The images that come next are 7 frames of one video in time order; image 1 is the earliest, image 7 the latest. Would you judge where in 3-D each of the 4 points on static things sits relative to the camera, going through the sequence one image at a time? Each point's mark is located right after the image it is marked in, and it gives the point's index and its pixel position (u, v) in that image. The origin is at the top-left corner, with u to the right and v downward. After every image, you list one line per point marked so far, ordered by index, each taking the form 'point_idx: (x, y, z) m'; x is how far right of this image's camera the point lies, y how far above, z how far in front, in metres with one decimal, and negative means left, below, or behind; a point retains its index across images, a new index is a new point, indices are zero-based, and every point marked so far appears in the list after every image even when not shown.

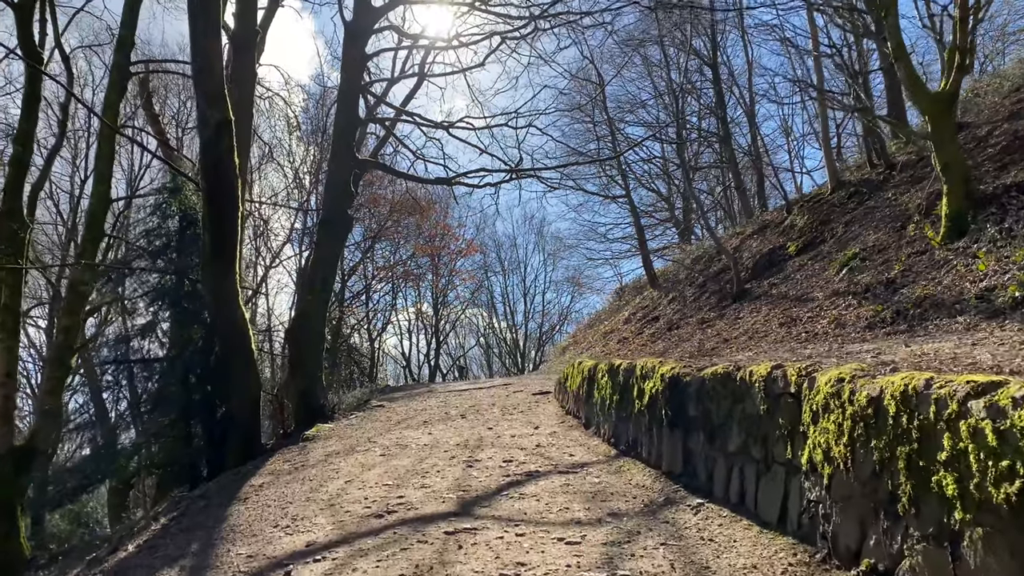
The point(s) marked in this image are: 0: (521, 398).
0: (+0.1, -1.4, +10.5) m
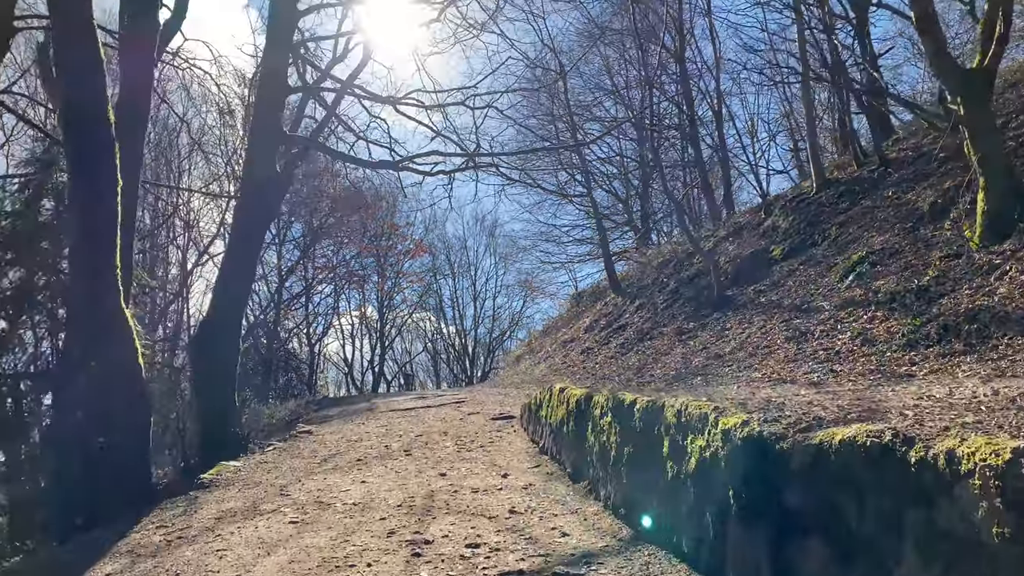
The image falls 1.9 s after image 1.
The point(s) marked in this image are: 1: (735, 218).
0: (-0.4, -1.5, +8.7) m
1: (+5.2, +1.6, +19.0) m
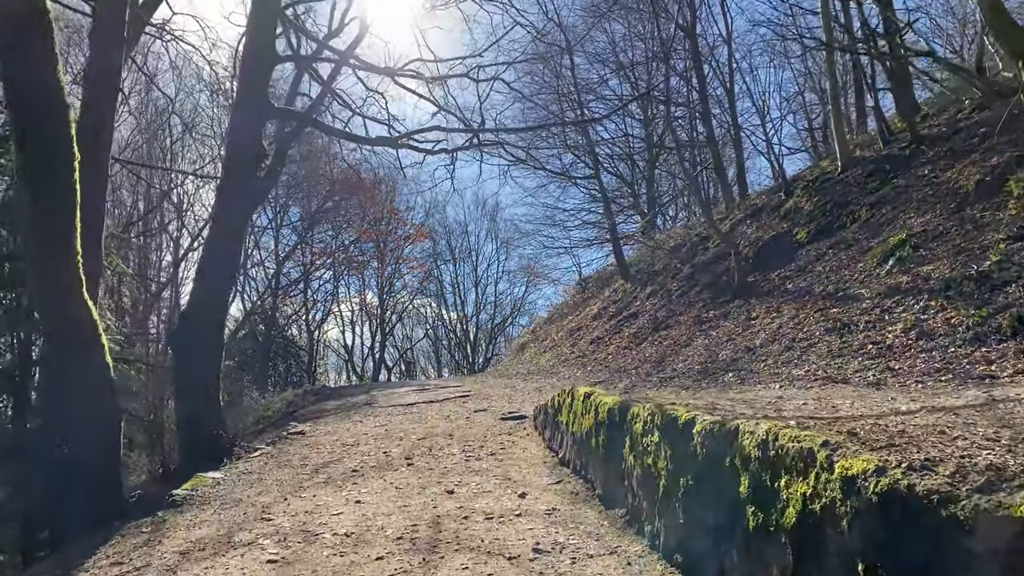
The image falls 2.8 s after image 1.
0: (-0.2, -1.3, +8.0) m
1: (+5.3, +2.0, +18.1) m
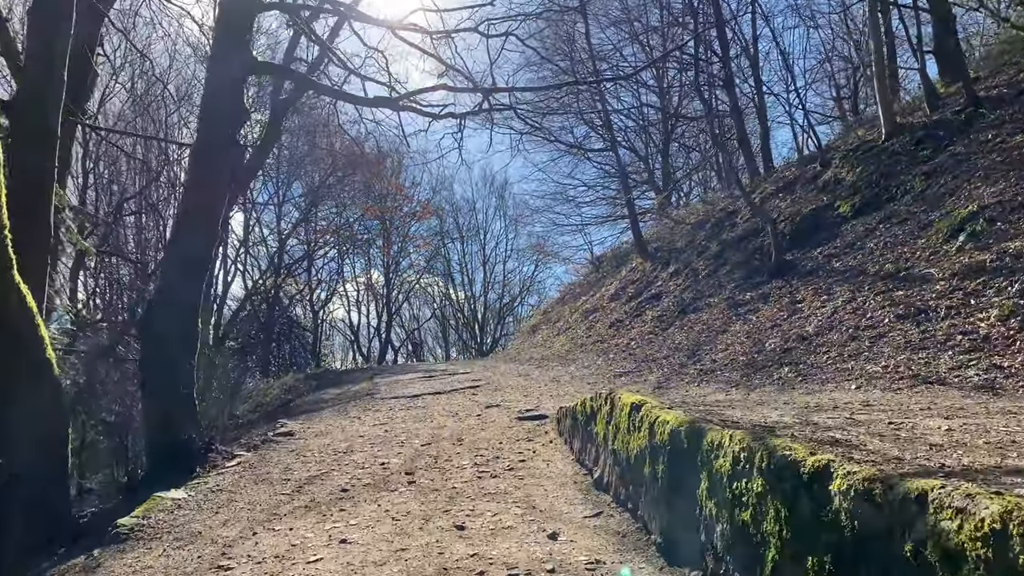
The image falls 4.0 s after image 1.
0: (-0.1, -1.2, +6.9) m
1: (+5.6, +2.4, +16.9) m
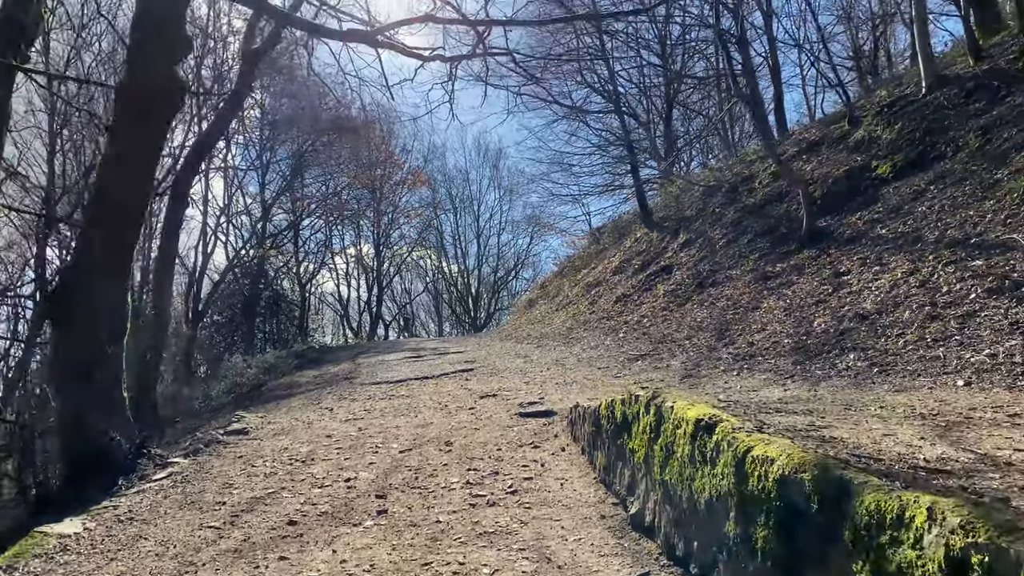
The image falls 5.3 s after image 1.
0: (-0.1, -0.9, +5.6) m
1: (+5.5, +2.9, +15.6) m
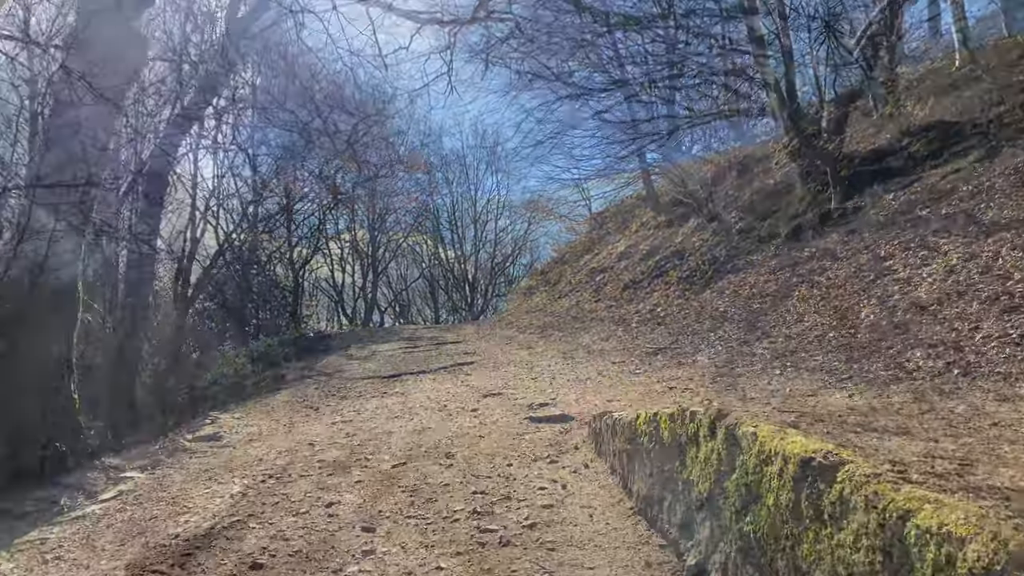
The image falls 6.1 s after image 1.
0: (0.0, -0.9, +4.9) m
1: (+5.5, +3.2, +14.8) m
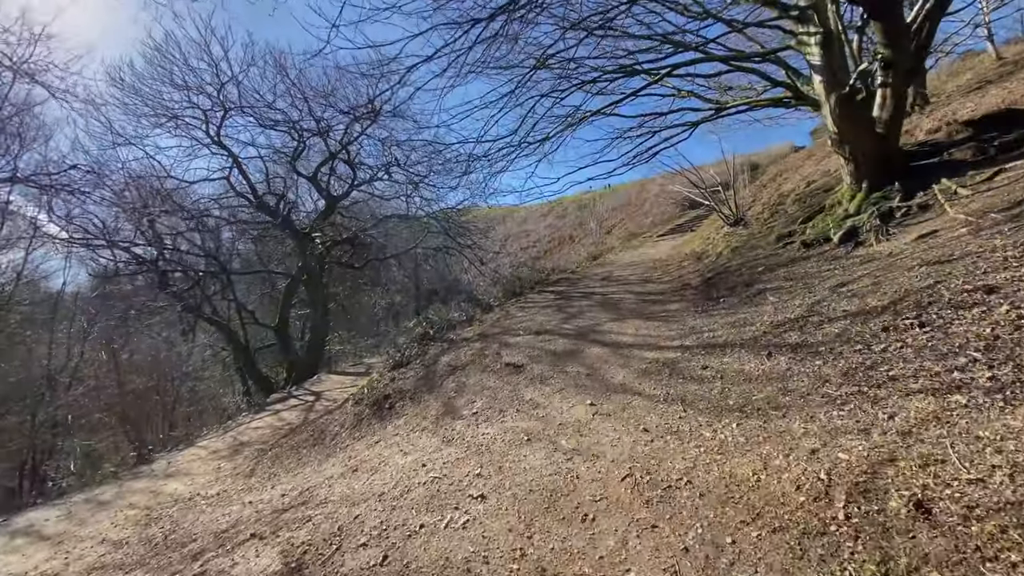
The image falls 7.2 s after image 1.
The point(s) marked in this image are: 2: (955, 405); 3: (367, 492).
0: (0.0, -0.9, +3.3) m
1: (+5.5, +3.1, +13.3) m
2: (+1.8, -0.6, +3.4) m
3: (-0.8, -1.0, +4.5) m
